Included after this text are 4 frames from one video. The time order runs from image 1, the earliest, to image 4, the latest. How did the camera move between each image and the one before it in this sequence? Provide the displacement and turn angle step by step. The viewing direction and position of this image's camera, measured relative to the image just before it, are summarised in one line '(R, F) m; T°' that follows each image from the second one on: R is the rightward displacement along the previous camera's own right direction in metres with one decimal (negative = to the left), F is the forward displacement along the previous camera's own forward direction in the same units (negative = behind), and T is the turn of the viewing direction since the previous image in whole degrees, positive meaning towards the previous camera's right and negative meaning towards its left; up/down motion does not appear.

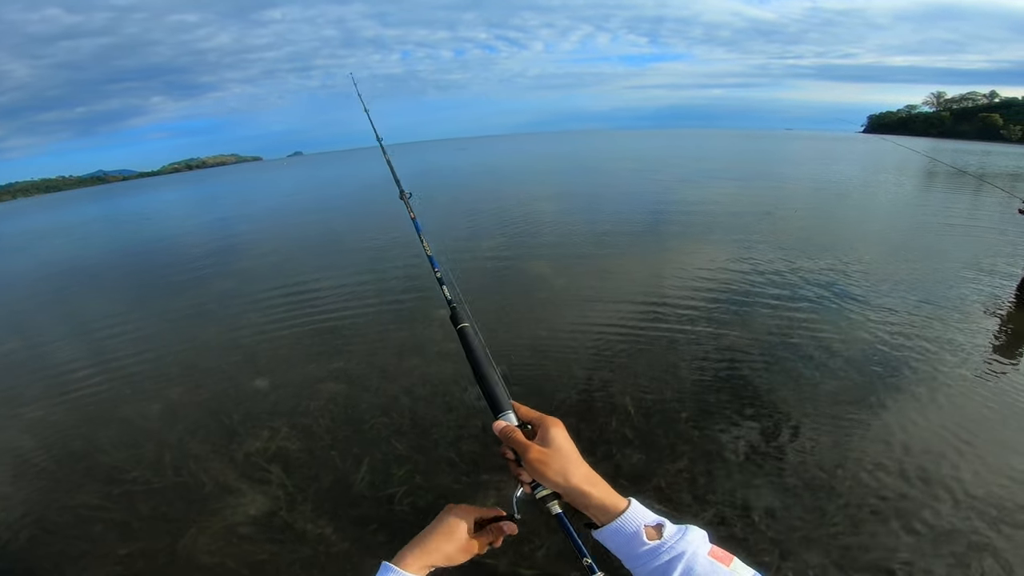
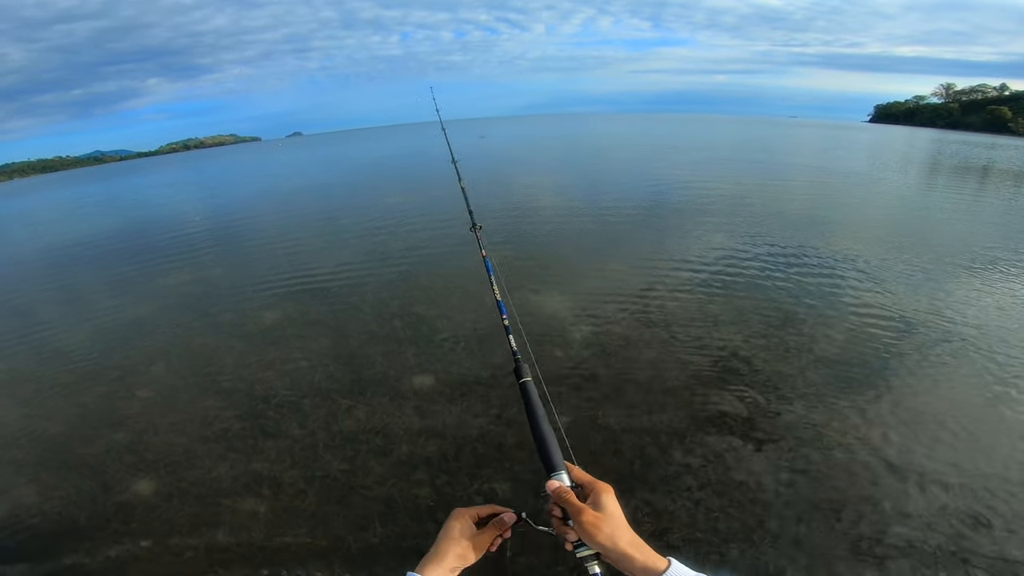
(-0.2, +1.1) m; 0°
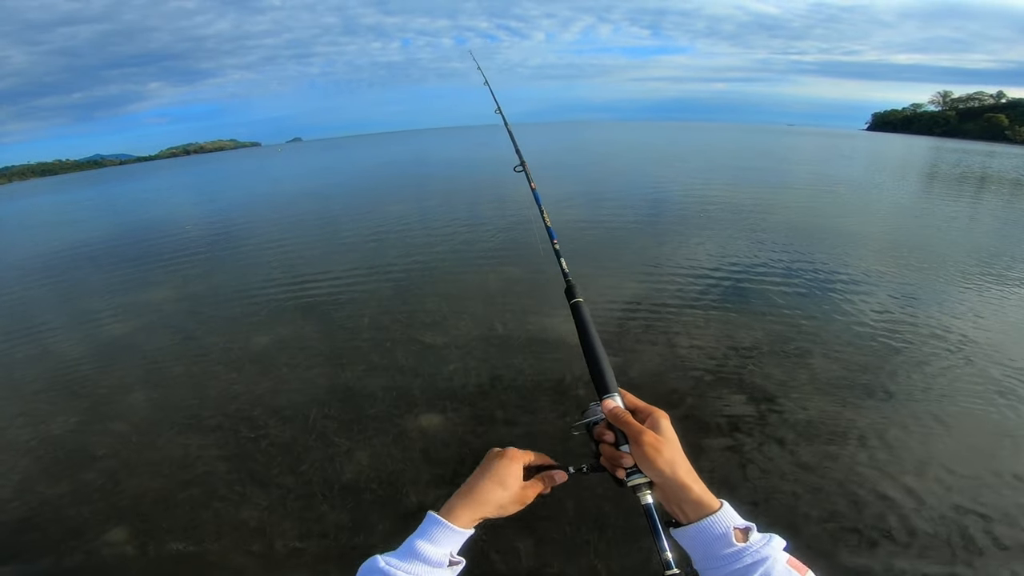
(+0.1, -0.4) m; 0°
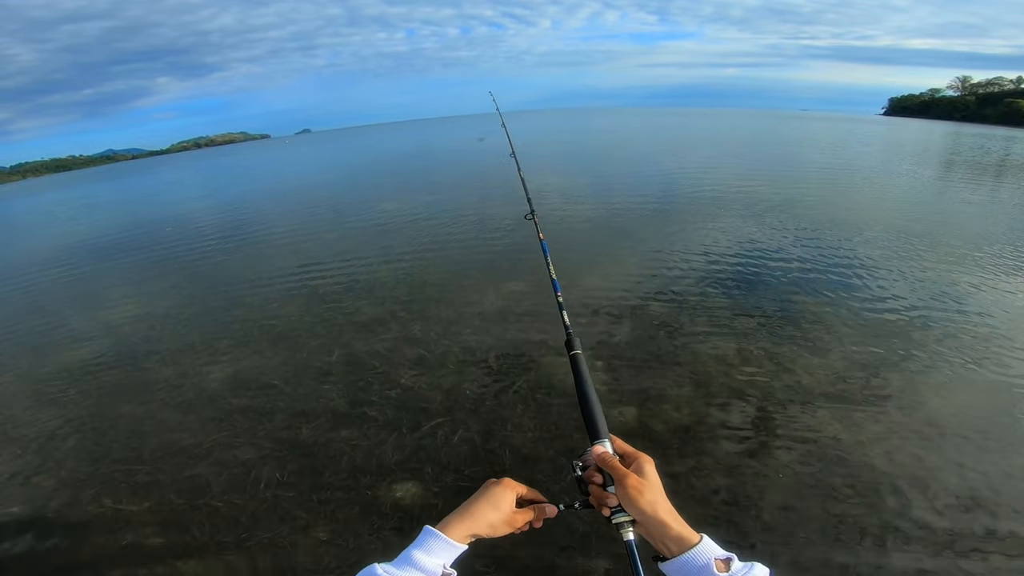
(-0.2, +0.9) m; -1°
